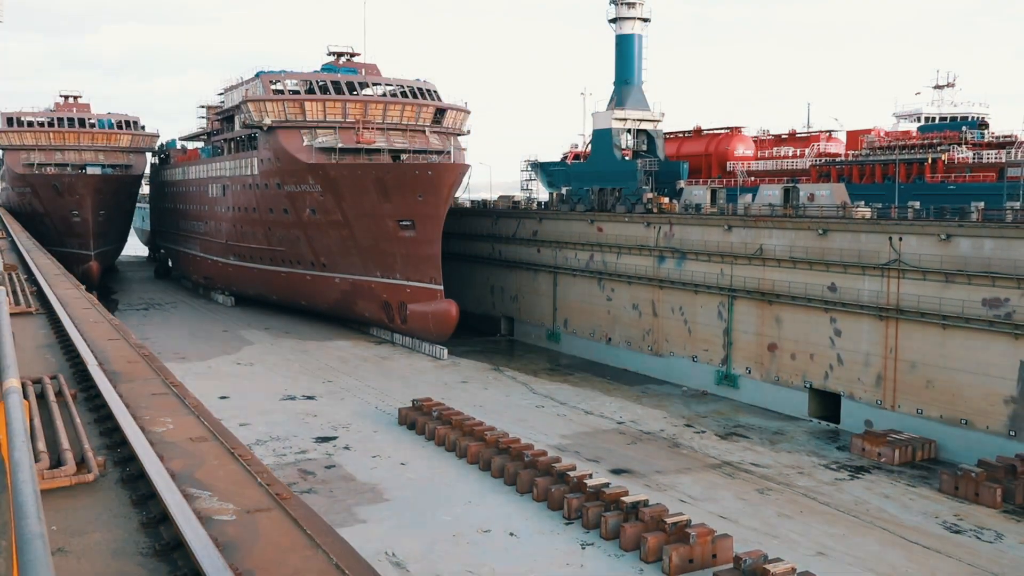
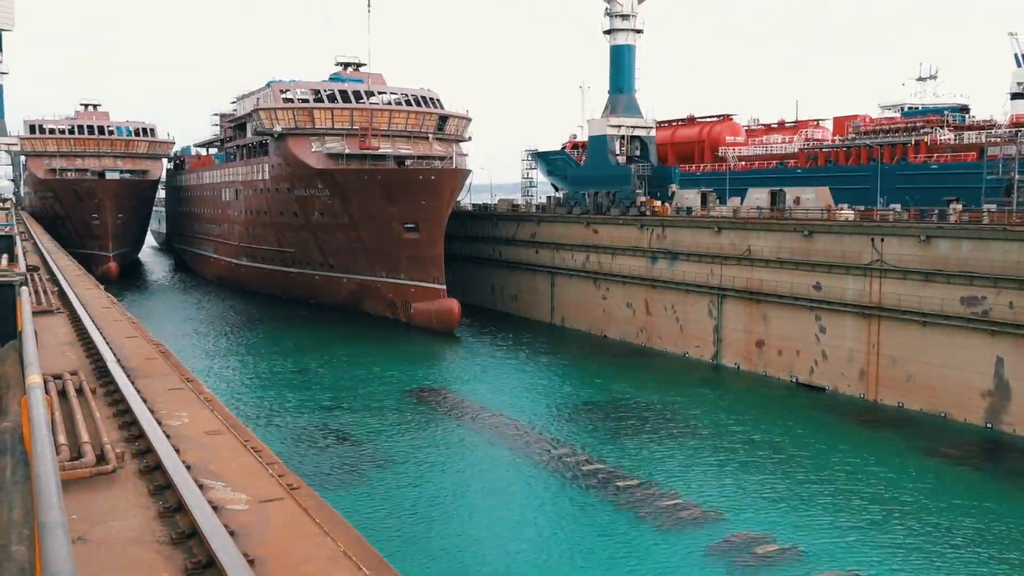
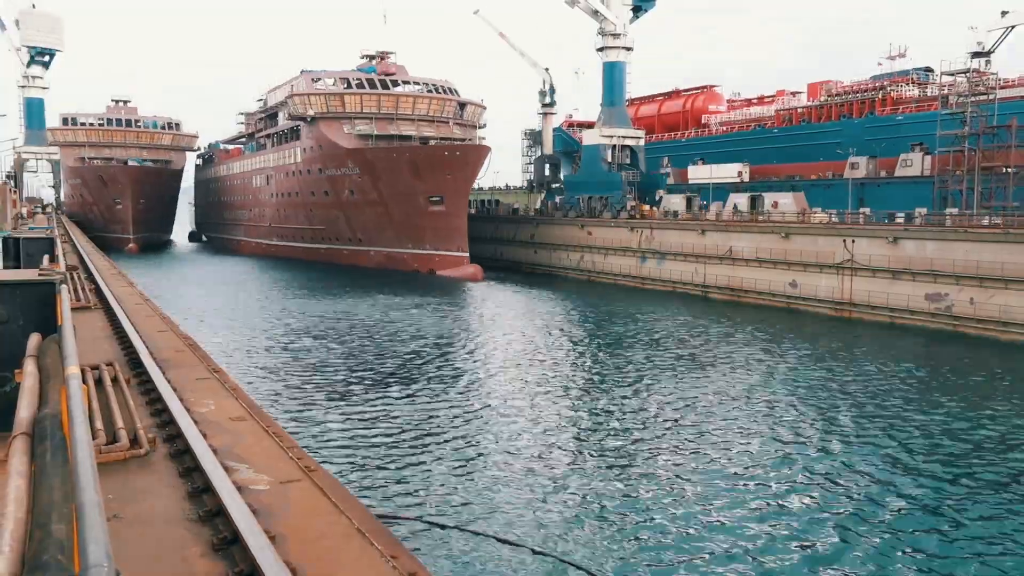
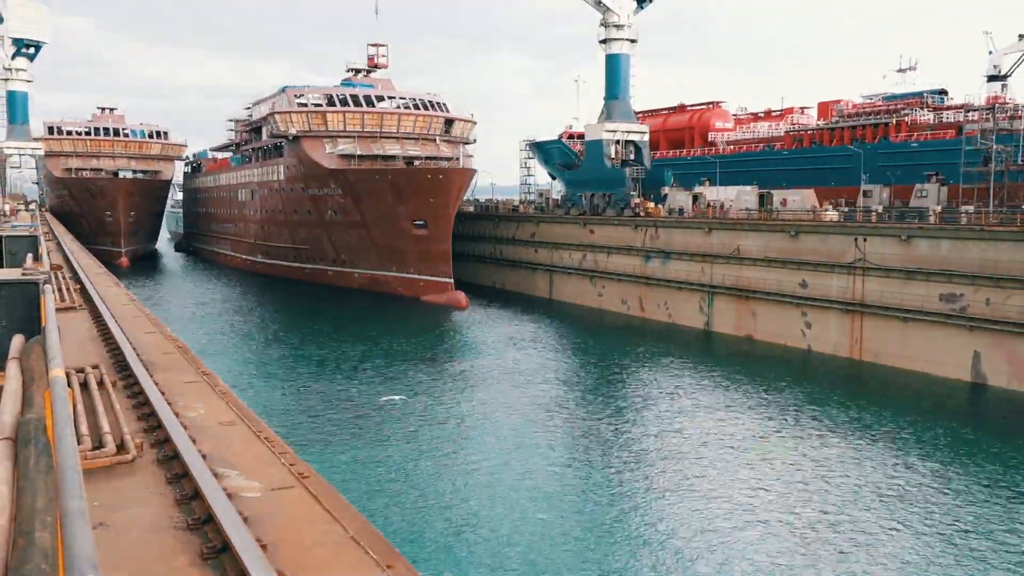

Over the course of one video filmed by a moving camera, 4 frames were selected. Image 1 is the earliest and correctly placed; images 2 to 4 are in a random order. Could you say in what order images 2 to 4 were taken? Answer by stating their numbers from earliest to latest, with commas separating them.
2, 4, 3
